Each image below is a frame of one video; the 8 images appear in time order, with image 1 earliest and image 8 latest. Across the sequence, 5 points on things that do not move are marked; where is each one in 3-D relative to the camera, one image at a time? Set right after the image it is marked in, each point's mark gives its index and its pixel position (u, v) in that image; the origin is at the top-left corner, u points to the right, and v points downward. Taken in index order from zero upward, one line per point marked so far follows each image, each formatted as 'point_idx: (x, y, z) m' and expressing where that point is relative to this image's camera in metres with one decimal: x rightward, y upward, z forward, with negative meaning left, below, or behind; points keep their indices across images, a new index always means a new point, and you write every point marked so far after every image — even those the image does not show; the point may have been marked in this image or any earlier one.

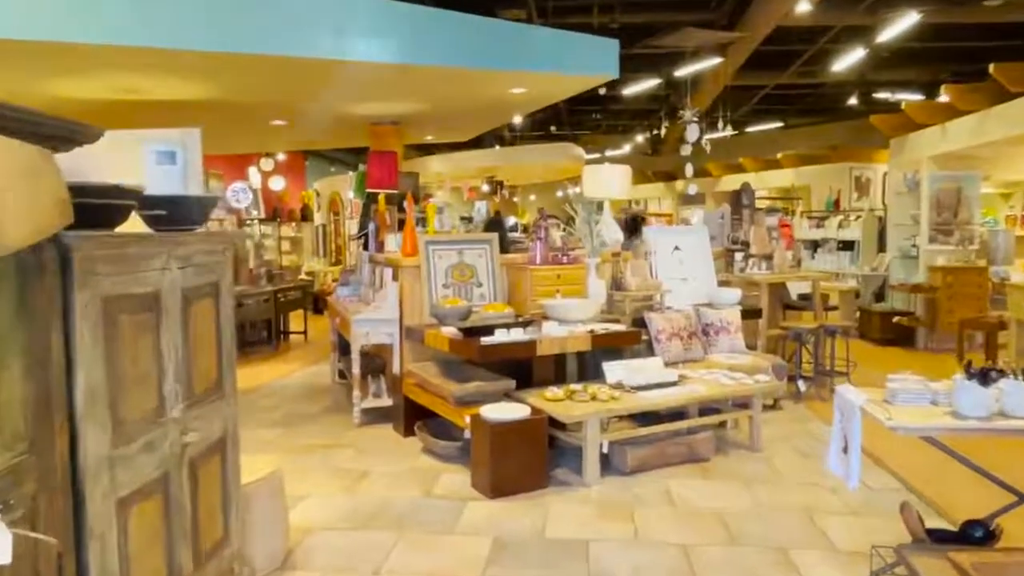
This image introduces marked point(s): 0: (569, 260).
0: (+0.5, +0.2, +5.8) m
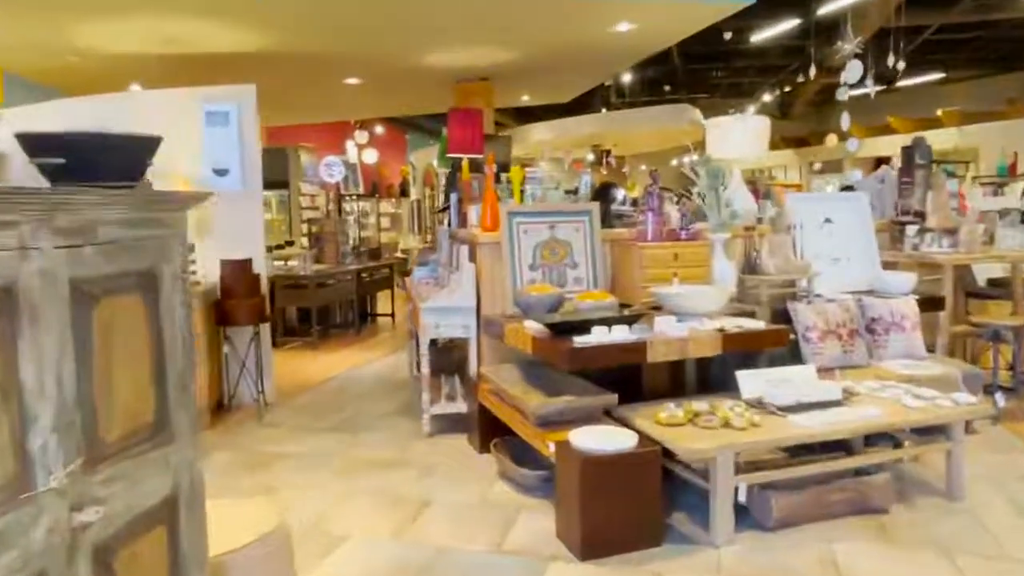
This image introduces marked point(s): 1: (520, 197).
0: (+1.1, +0.3, +4.6) m
1: (+0.1, +0.6, +4.9) m
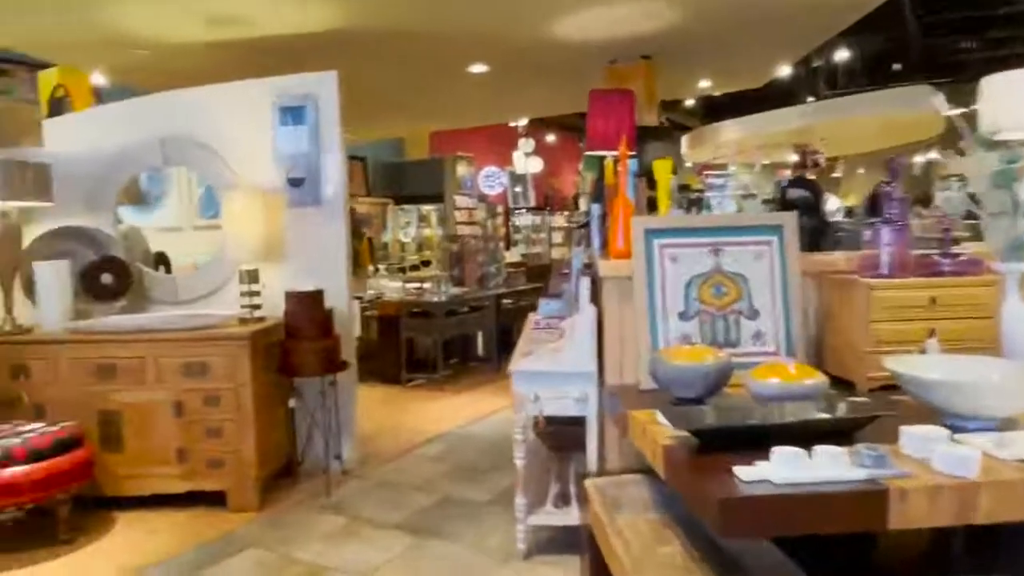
0: (+1.7, +0.1, +2.7) m
1: (+0.7, +0.4, +3.3) m
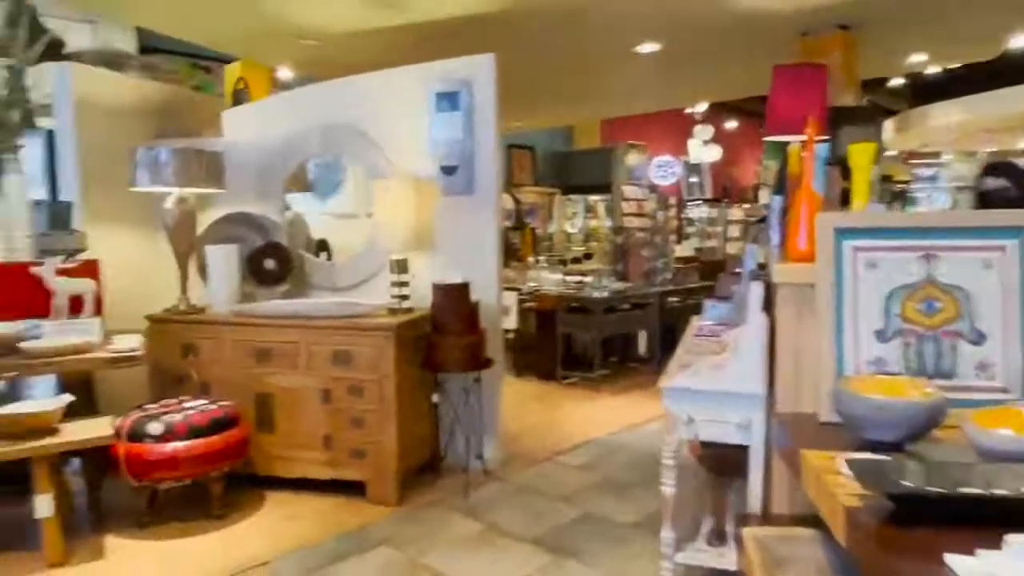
0: (+2.2, 0.0, +1.9) m
1: (+1.4, +0.3, +2.7) m
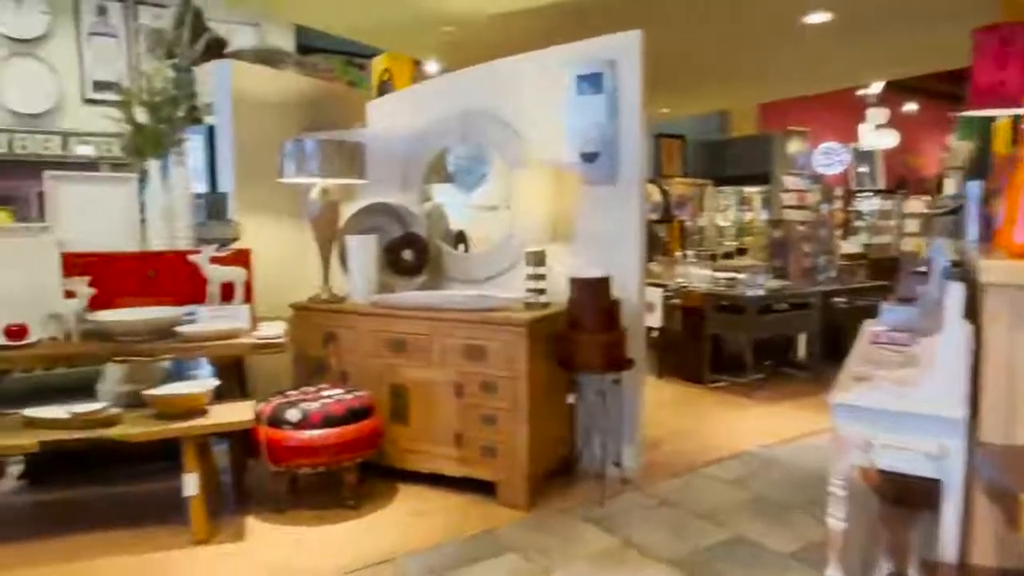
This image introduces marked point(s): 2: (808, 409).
0: (+2.4, 0.0, +1.2) m
1: (+1.8, +0.3, +2.1) m
2: (+2.2, -0.9, +5.4) m
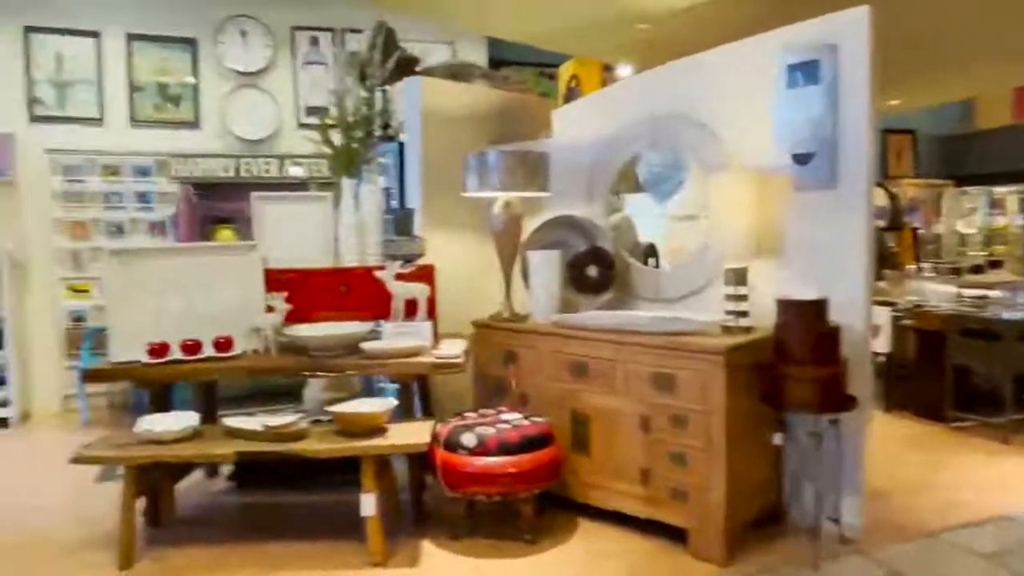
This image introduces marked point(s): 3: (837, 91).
0: (+2.6, -0.1, +0.2) m
1: (+2.2, +0.2, +1.3) m
2: (+3.5, -1.1, +4.3) m
3: (+1.5, +0.9, +3.2) m
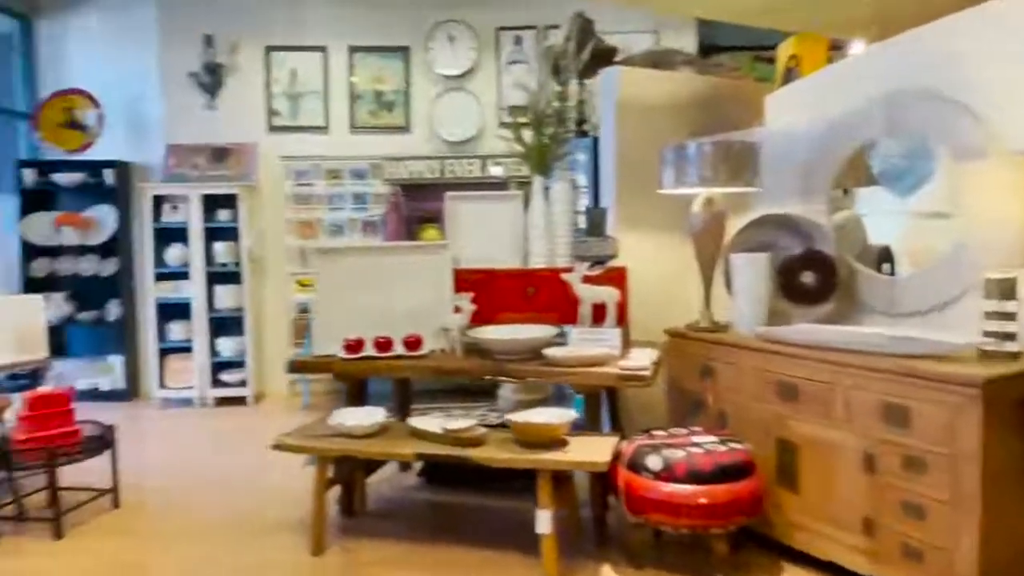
0: (+2.4, -0.2, -0.7) m
1: (+2.4, +0.2, +0.4) m
2: (+4.4, -1.2, +2.9) m
3: (+2.2, +0.8, +2.4) m
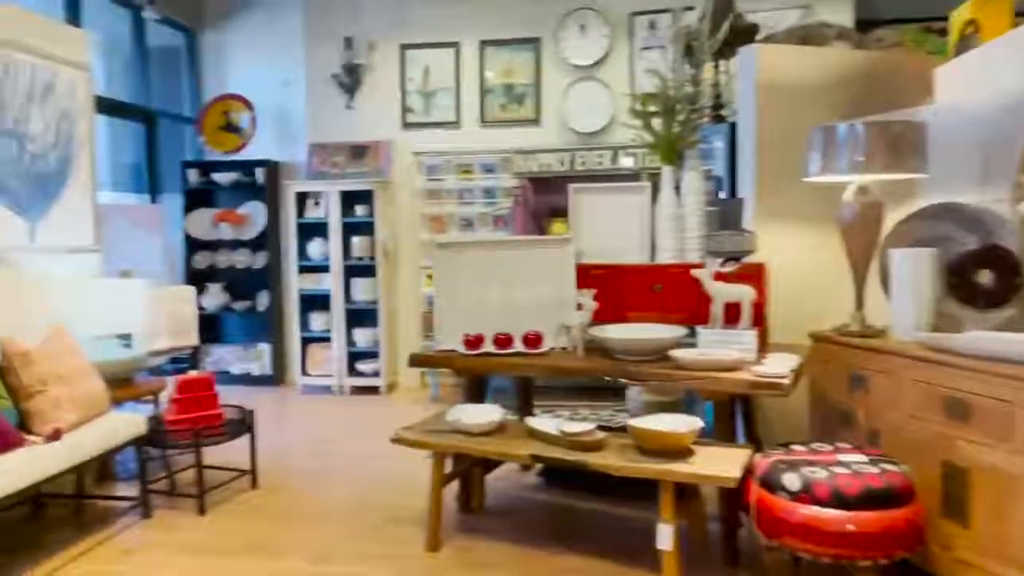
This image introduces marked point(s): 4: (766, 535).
0: (+2.1, -0.3, -1.3) m
1: (+2.3, +0.1, -0.2) m
2: (+4.8, -1.2, +1.9) m
3: (+2.5, +0.8, +1.8) m
4: (+1.0, -0.9, +2.7) m
